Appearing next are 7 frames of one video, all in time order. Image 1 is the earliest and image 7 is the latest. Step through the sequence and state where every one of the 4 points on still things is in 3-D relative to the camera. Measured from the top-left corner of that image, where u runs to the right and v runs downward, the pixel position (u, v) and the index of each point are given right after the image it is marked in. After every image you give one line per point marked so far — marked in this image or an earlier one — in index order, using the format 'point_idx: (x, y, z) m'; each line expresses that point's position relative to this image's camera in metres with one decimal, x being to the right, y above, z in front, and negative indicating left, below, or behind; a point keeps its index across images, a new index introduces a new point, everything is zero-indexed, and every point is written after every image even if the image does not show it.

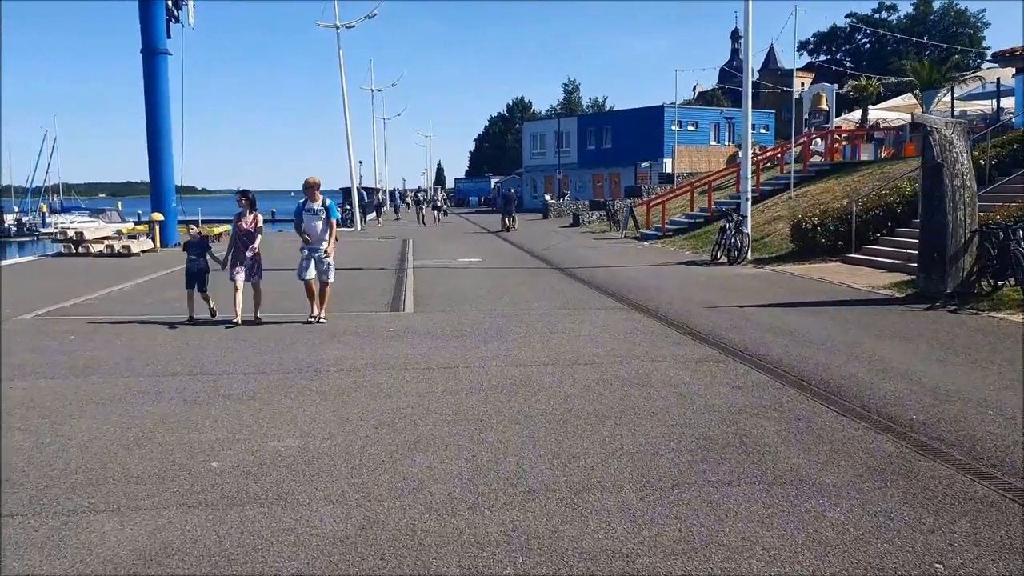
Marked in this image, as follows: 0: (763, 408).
0: (+2.0, -0.9, +7.2) m
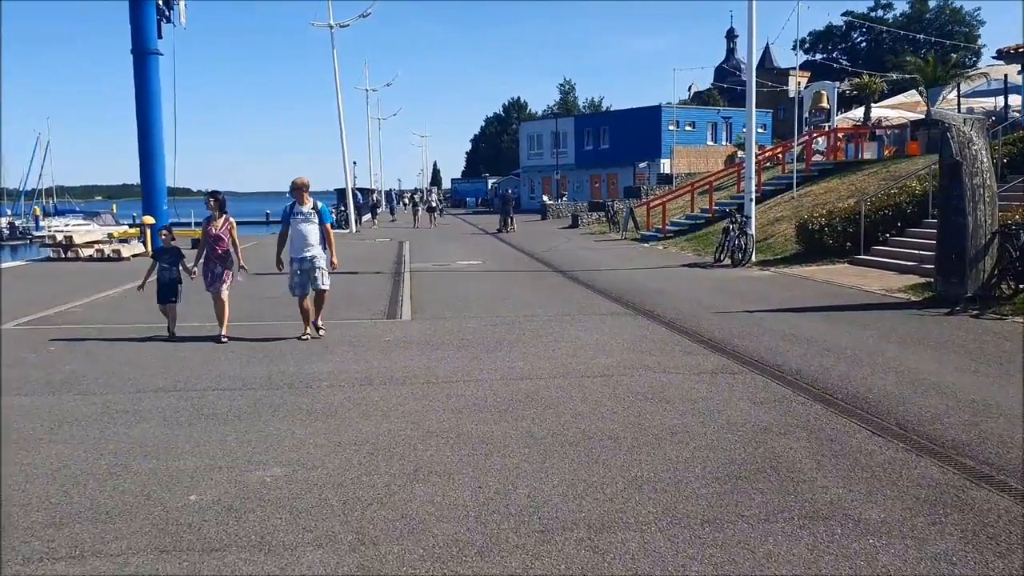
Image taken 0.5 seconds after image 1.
0: (+2.0, -1.0, +6.7) m
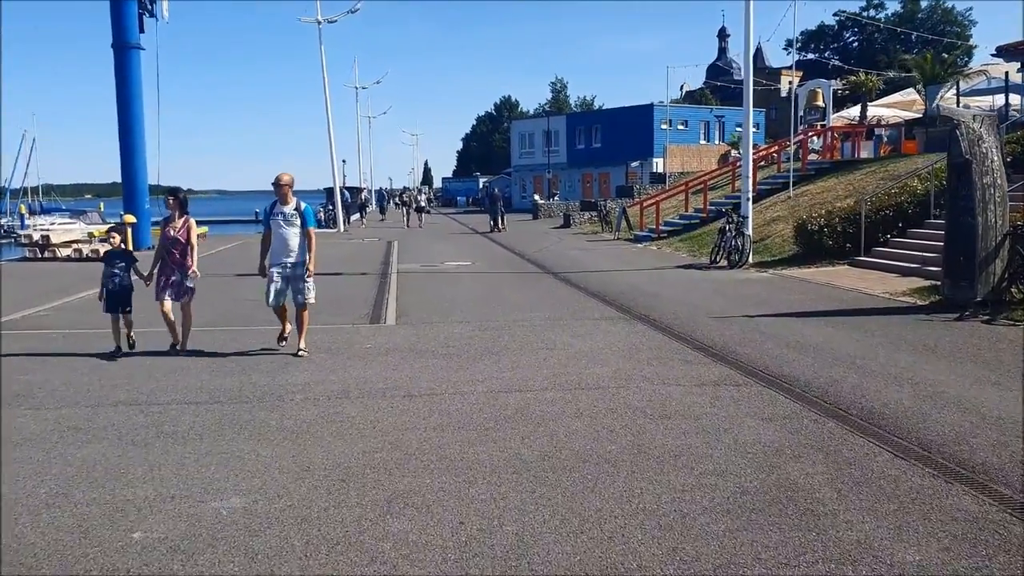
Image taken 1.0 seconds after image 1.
0: (+1.9, -1.0, +6.1) m
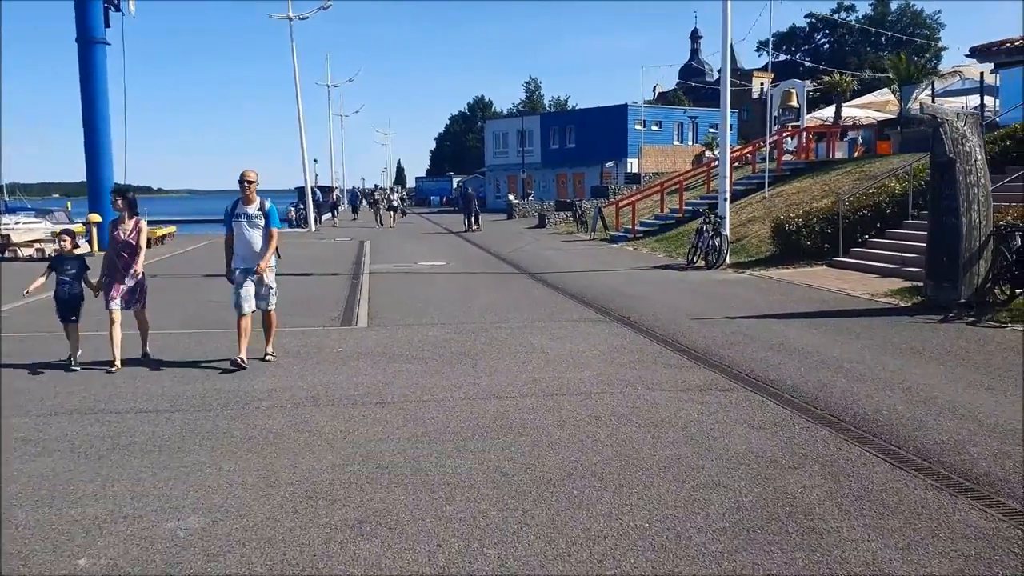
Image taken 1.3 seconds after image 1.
0: (+1.8, -1.1, +5.8) m
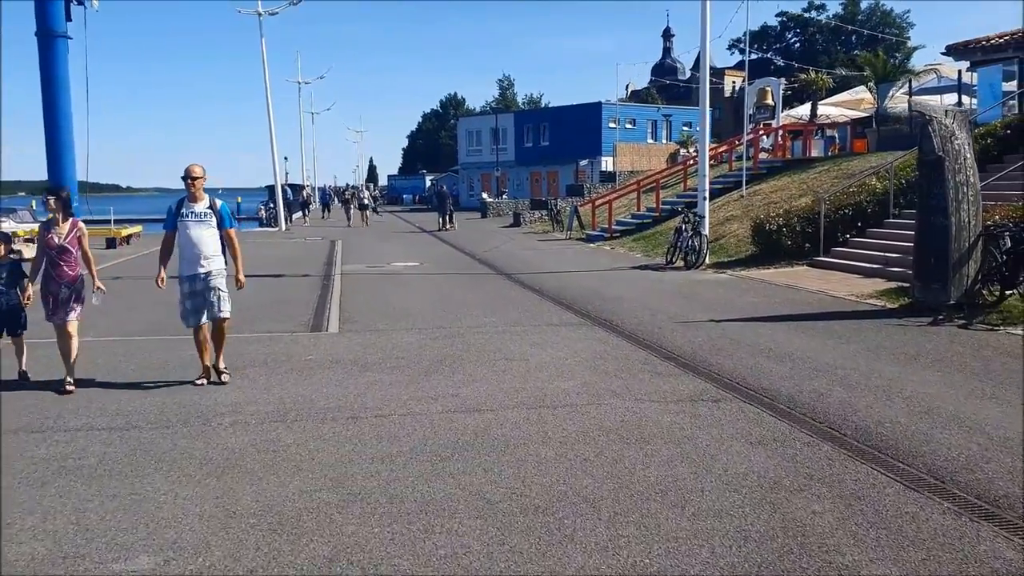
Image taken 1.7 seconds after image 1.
0: (+1.7, -1.1, +5.4) m
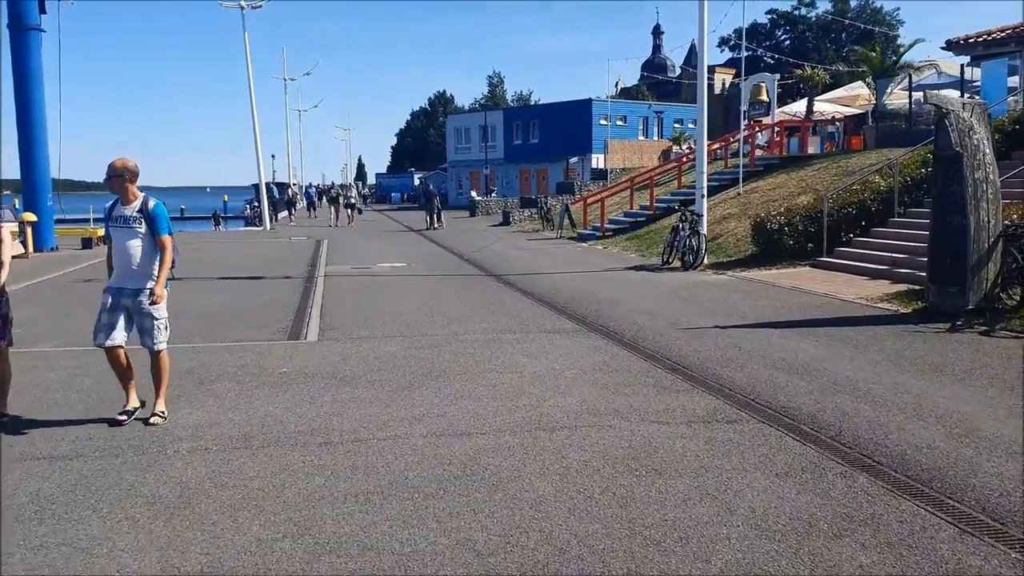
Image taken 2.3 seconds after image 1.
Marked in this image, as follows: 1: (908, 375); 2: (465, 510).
0: (+1.7, -1.2, +4.7) m
1: (+3.4, -0.8, +8.0) m
2: (-0.2, -1.1, +4.8) m
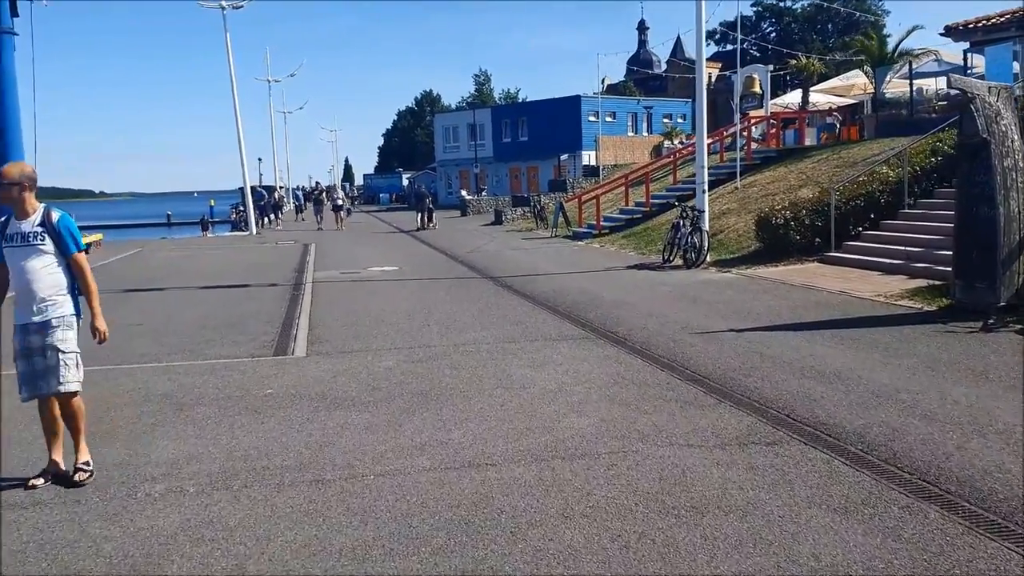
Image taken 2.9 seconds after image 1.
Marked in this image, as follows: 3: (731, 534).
0: (+1.8, -1.2, +4.0) m
1: (+3.5, -0.7, +7.4) m
2: (-0.1, -1.2, +4.1) m
3: (+1.0, -1.1, +4.4) m
